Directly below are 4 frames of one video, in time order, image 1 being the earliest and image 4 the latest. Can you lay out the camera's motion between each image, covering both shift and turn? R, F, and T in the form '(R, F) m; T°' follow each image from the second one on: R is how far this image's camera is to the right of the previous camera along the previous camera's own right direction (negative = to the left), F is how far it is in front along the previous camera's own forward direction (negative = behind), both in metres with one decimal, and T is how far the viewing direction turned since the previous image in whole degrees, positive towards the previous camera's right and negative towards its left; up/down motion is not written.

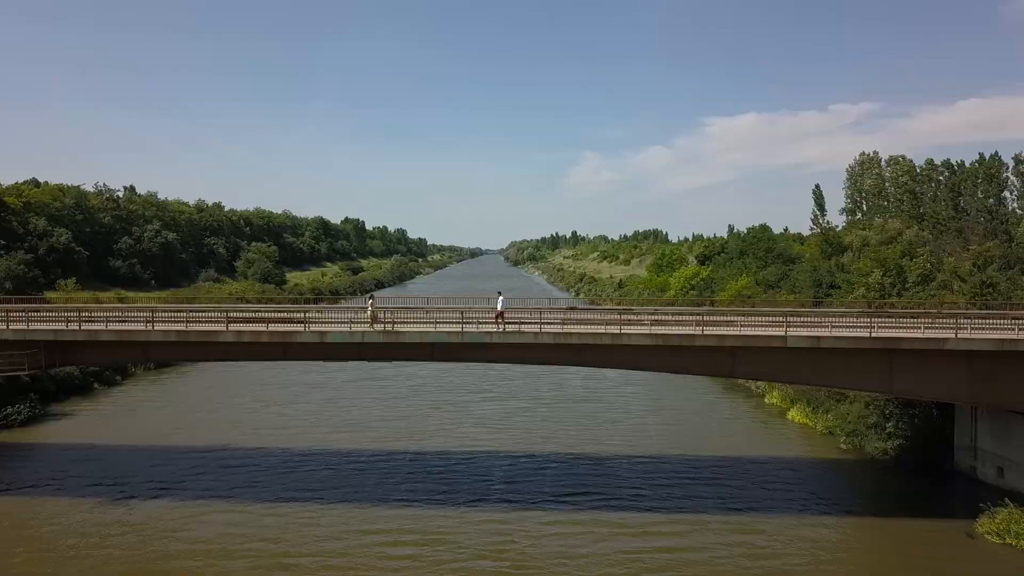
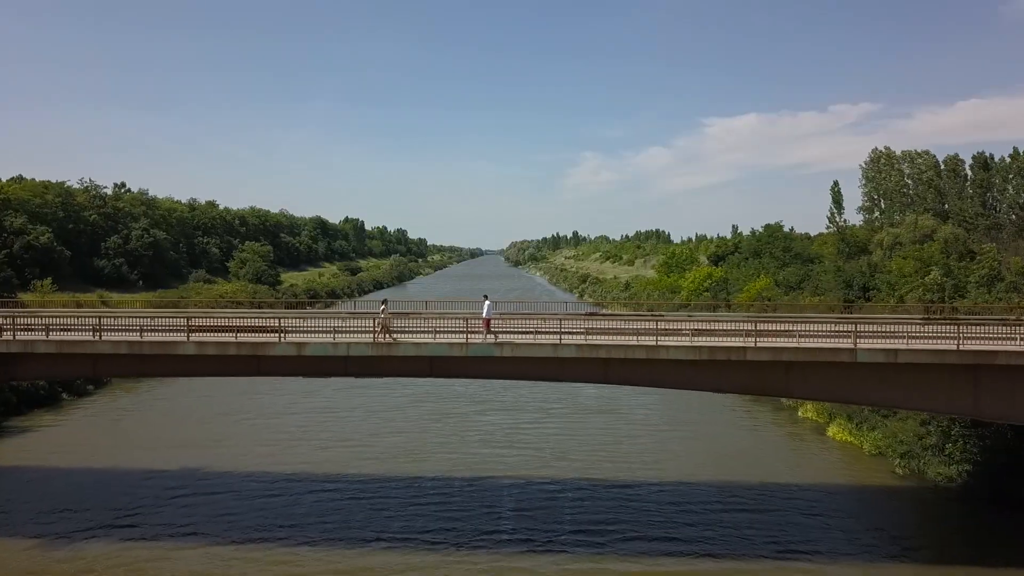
(-0.3, +3.2) m; 0°
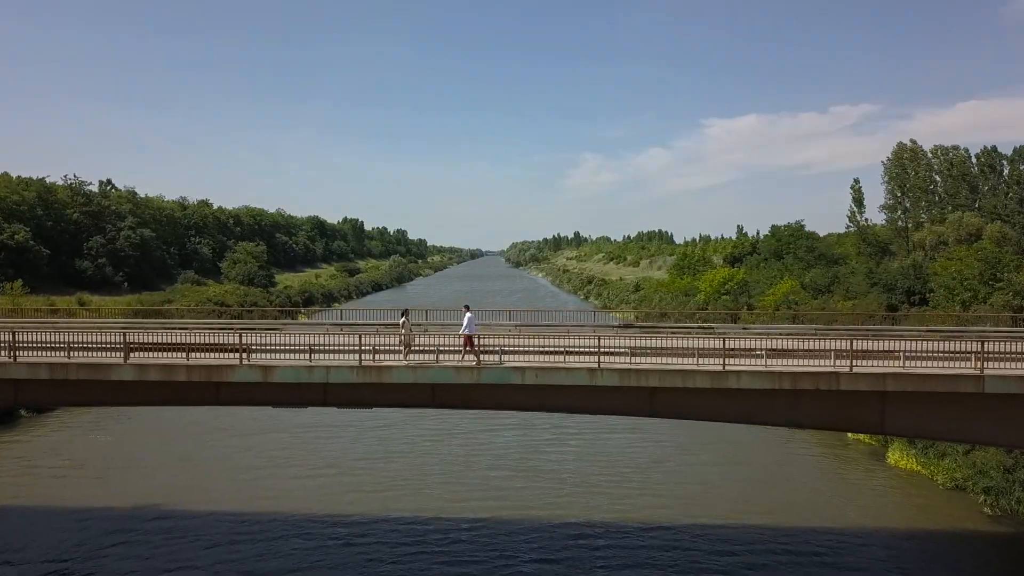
(-0.5, +3.7) m; 0°
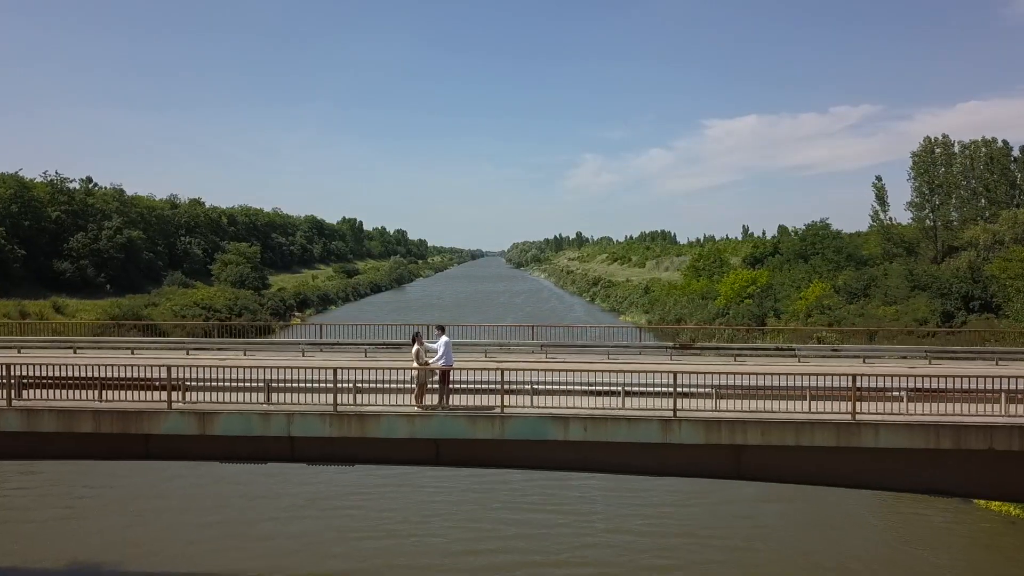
(-0.5, +3.9) m; 0°
